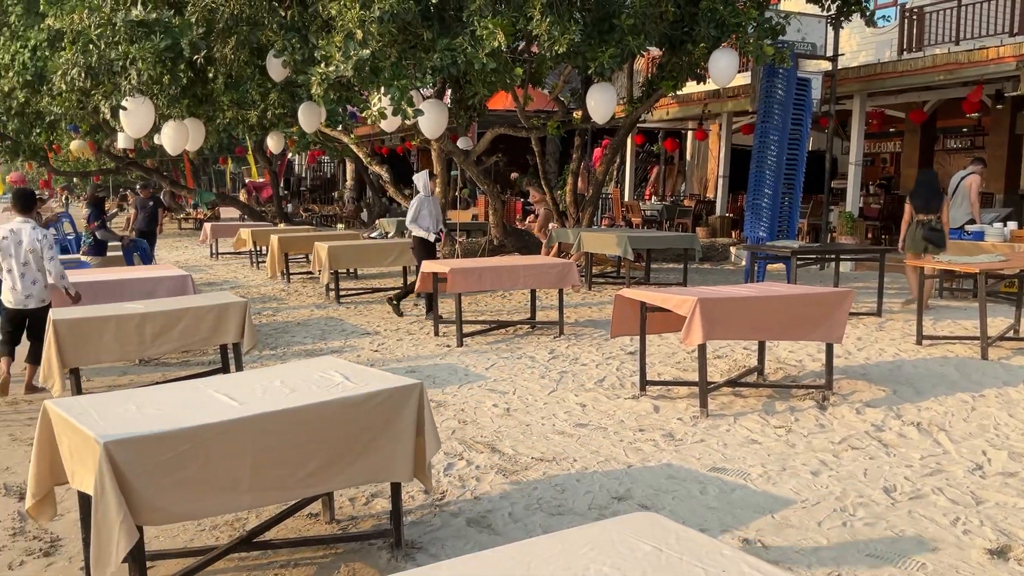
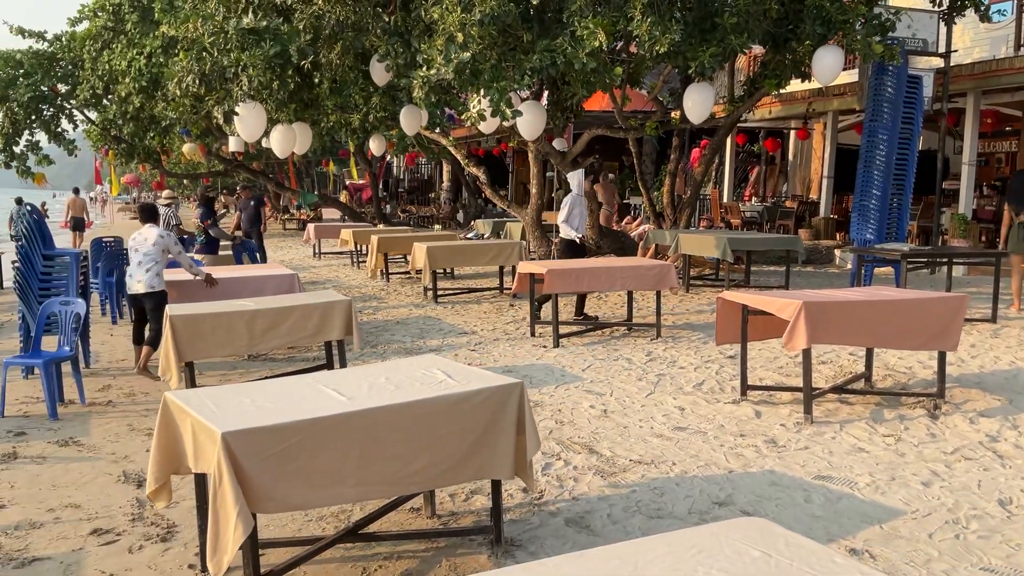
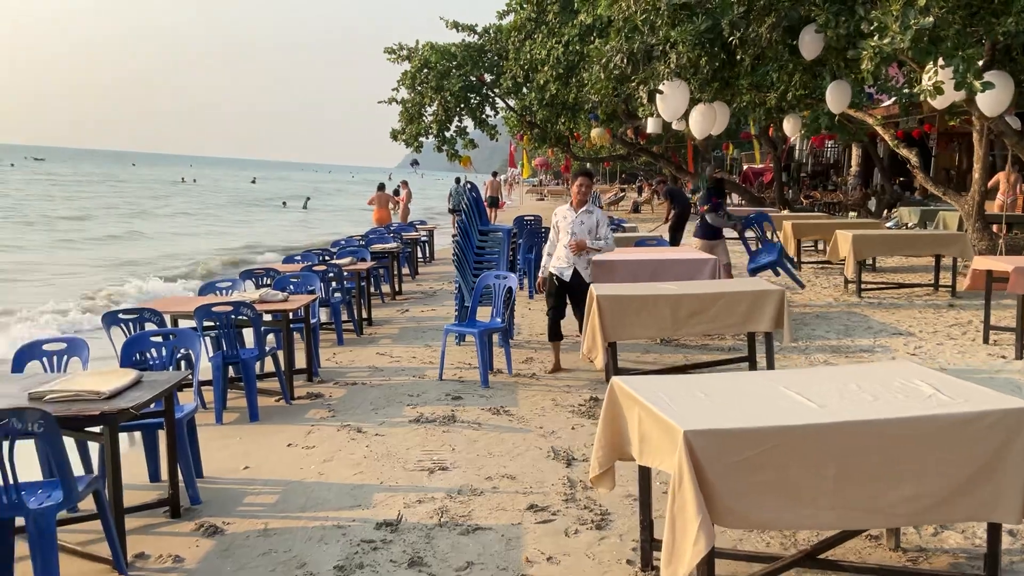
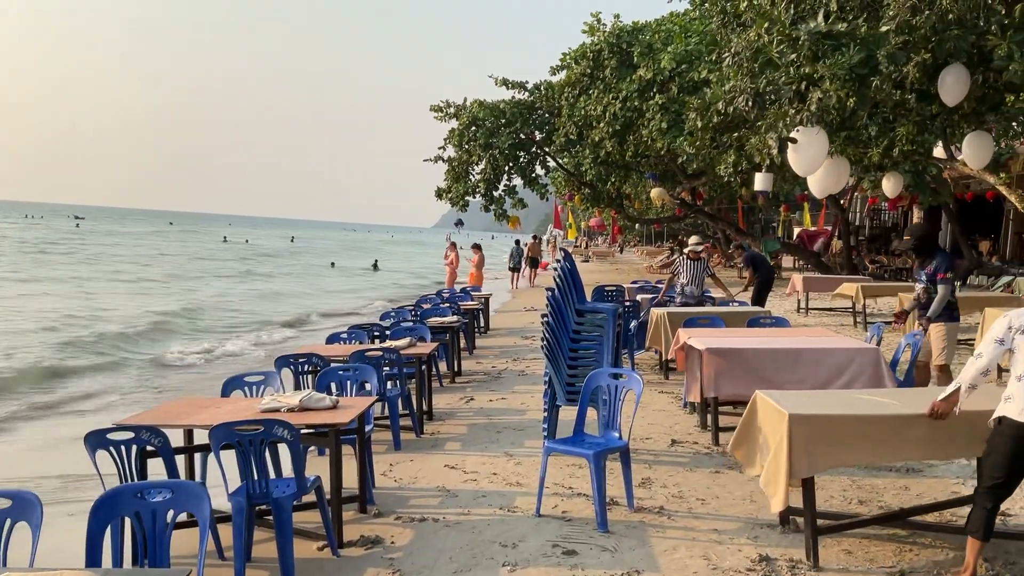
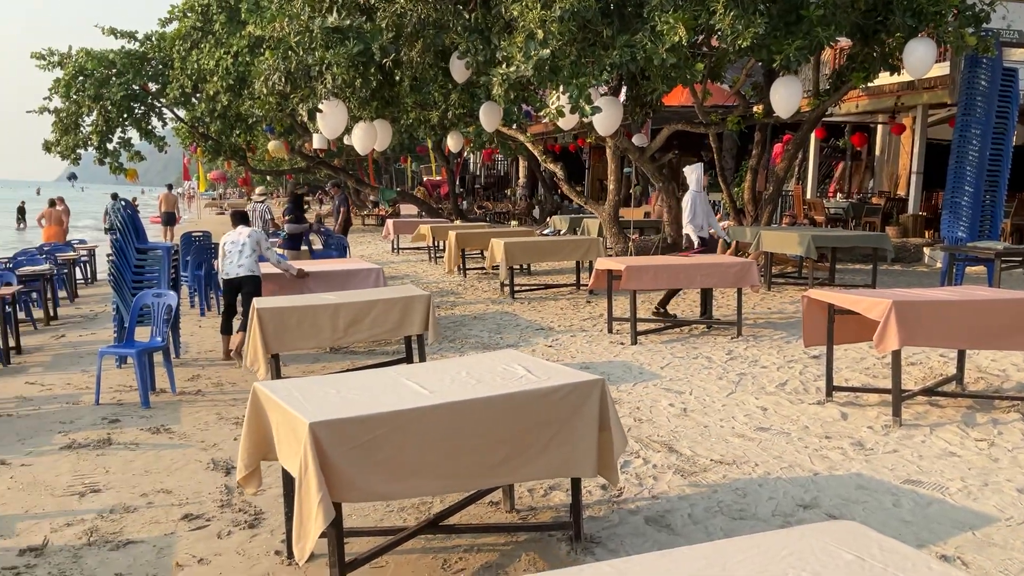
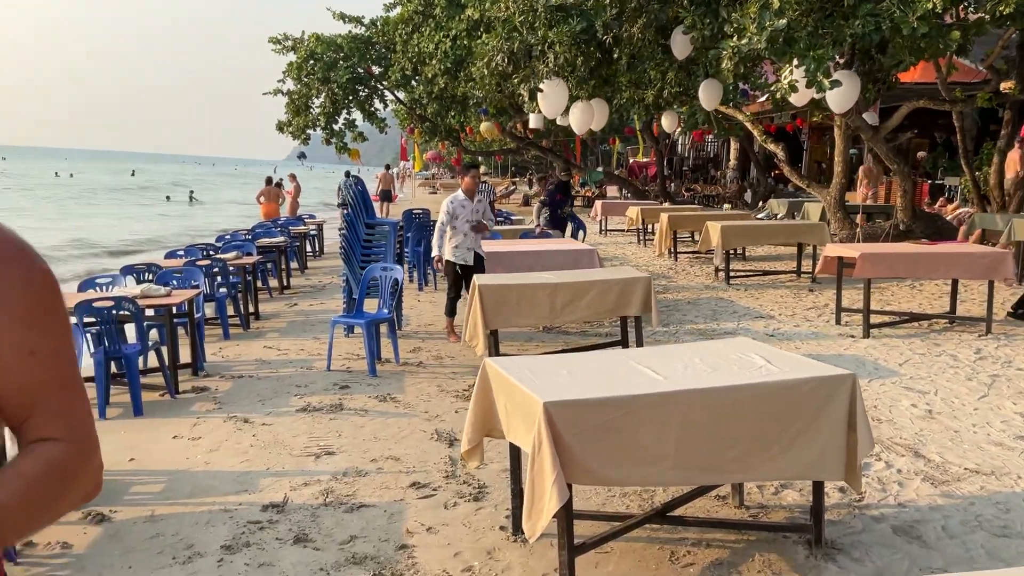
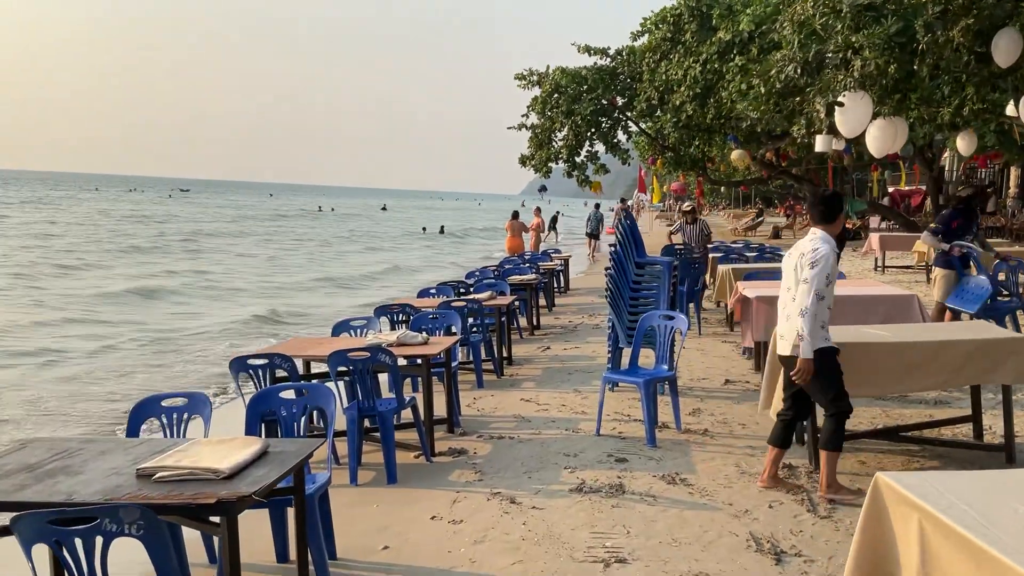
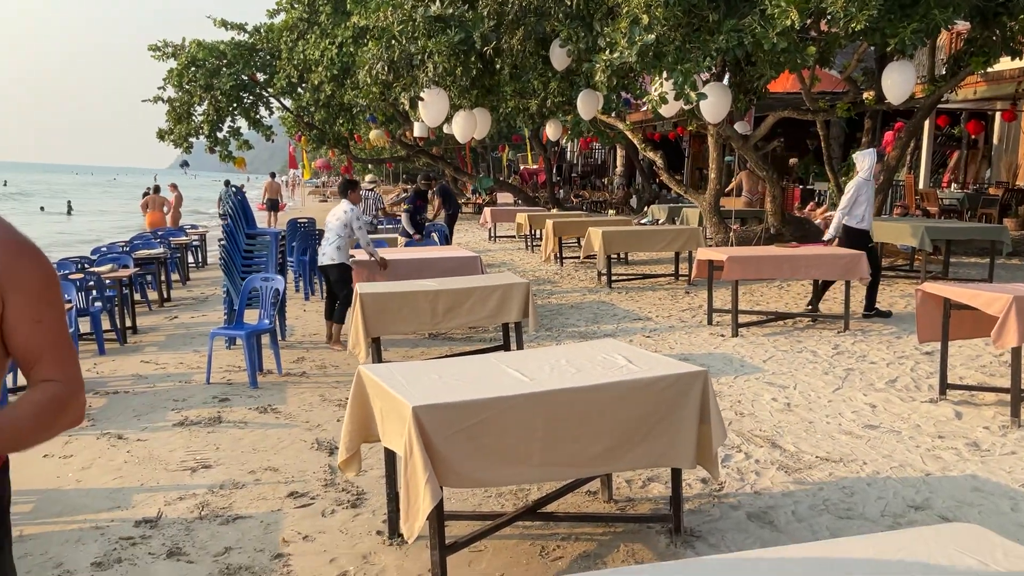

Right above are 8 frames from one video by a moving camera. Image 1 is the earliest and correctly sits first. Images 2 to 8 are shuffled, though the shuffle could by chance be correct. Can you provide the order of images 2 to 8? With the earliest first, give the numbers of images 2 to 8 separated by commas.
2, 5, 8, 6, 3, 7, 4
